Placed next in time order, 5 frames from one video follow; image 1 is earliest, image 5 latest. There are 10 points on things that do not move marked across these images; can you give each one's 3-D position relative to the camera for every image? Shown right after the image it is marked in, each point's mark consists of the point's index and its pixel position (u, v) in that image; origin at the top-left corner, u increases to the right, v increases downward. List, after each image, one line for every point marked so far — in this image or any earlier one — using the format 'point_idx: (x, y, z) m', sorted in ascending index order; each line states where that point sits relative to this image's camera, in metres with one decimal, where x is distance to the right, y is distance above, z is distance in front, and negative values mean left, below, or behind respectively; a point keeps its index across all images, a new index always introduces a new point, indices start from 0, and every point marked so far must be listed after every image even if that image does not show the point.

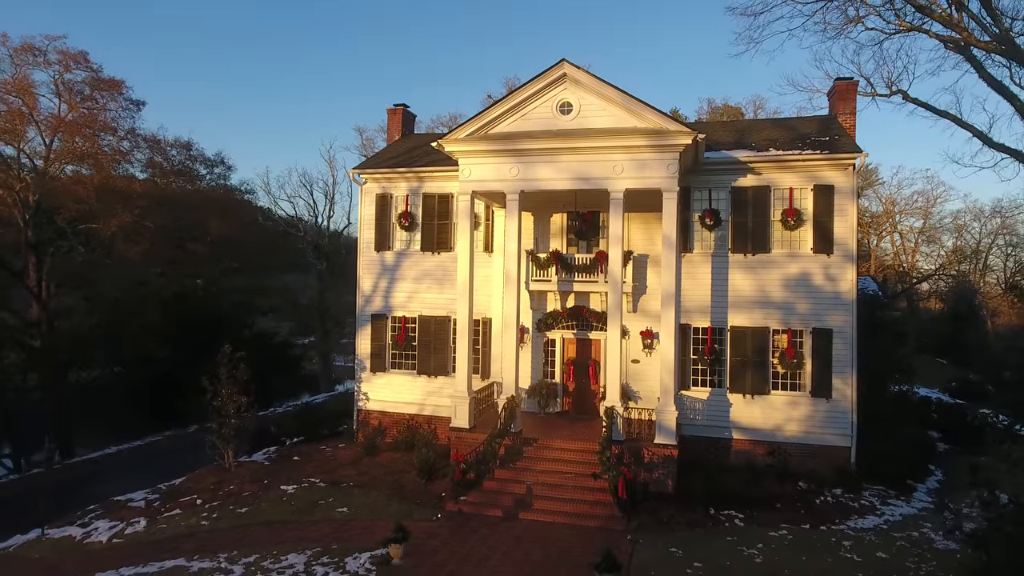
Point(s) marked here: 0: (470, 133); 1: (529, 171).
0: (-0.9, +3.5, +13.6) m
1: (+0.4, +2.6, +13.5) m
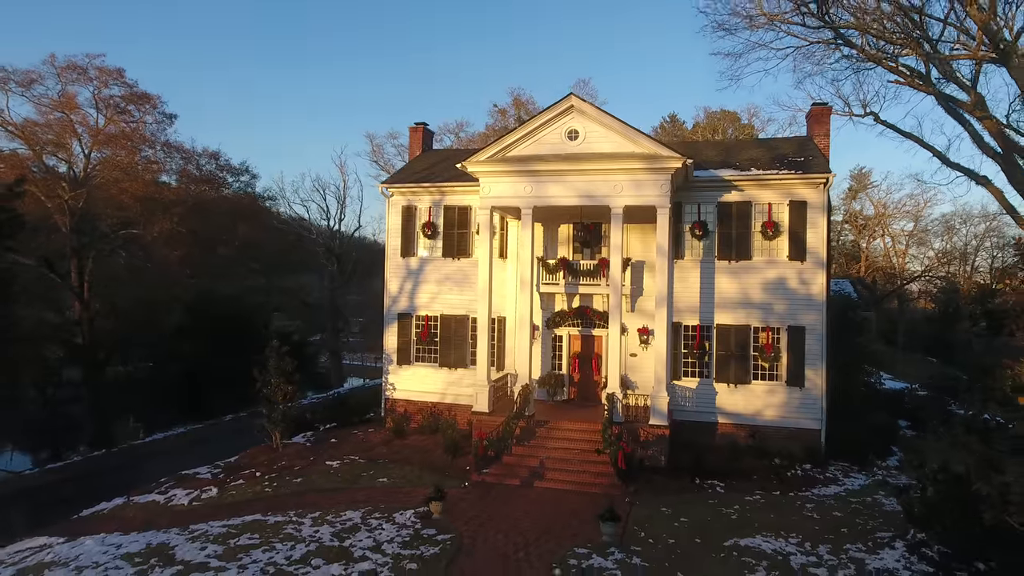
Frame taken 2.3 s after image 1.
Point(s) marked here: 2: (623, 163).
0: (-0.5, +3.4, +15.6) m
1: (+0.8, +2.6, +15.5) m
2: (+2.7, +3.0, +14.7) m
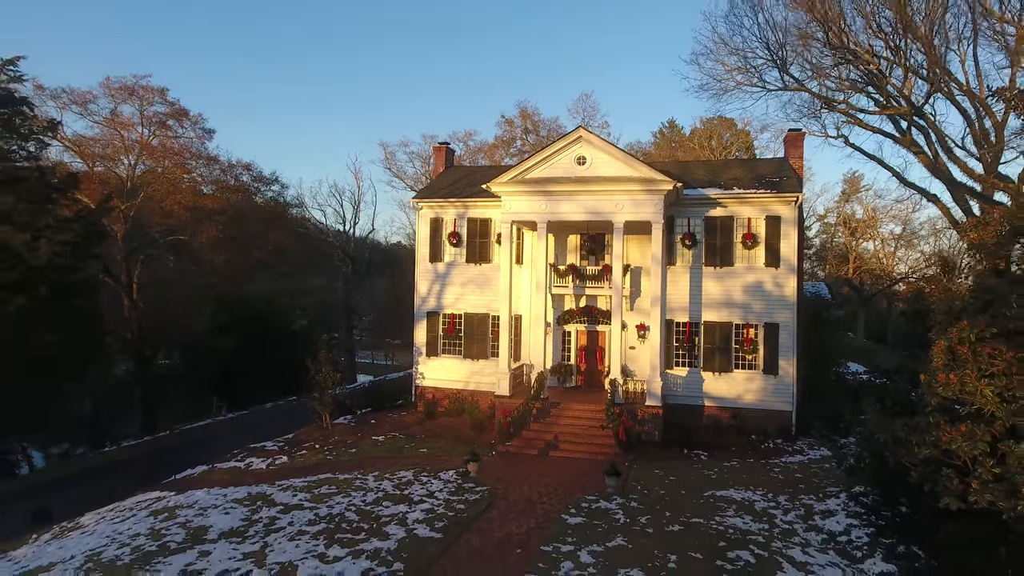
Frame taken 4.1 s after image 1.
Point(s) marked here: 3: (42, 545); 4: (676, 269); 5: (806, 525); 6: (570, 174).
0: (0.0, +3.4, +18.2) m
1: (+1.3, +2.5, +18.2) m
2: (+3.3, +3.0, +17.4) m
3: (-9.1, -5.0, +11.6) m
4: (+5.2, +0.6, +19.0) m
5: (+5.6, -4.5, +11.4) m
6: (+1.8, +3.5, +18.1) m
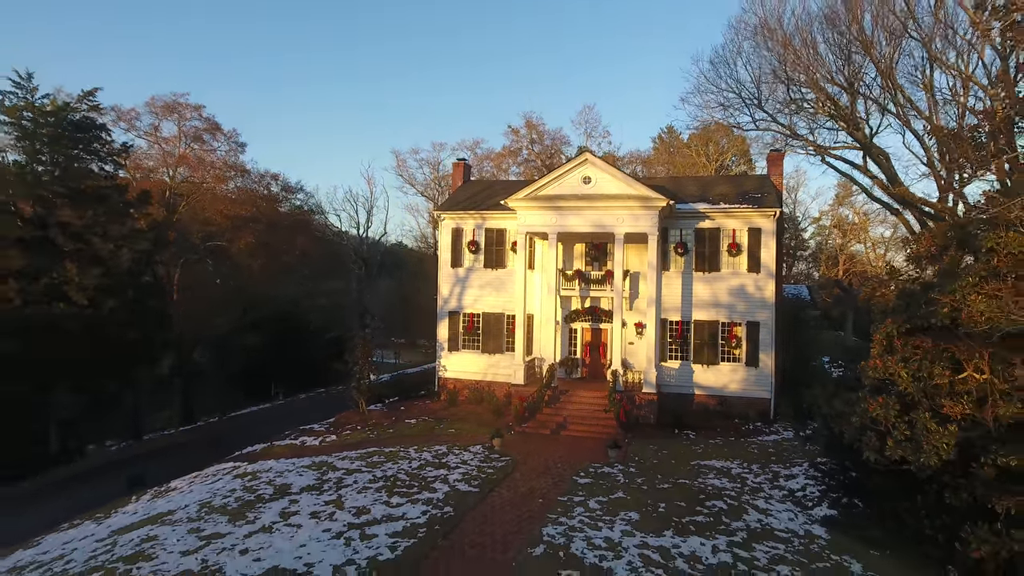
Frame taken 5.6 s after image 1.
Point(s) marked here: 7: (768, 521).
0: (+0.5, +3.3, +20.9) m
1: (+1.8, +2.4, +20.8) m
2: (+3.8, +2.9, +20.0) m
3: (-8.6, -5.1, +14.3) m
4: (+5.7, +0.5, +21.6) m
5: (+6.1, -4.6, +14.1) m
6: (+2.3, +3.4, +20.7) m
7: (+5.1, -4.6, +11.8) m
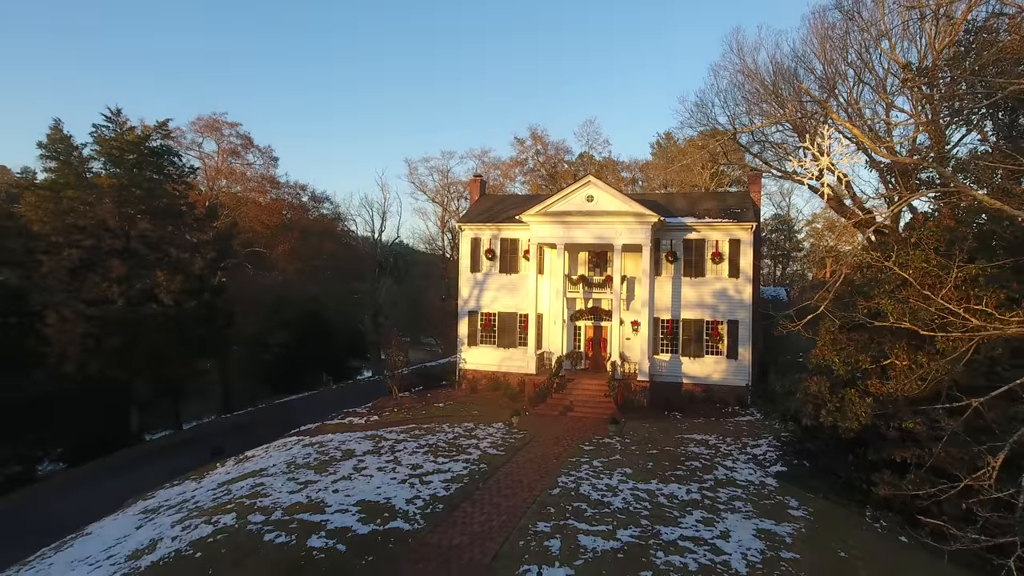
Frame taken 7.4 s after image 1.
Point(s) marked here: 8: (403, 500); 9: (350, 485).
0: (+1.0, +3.1, +24.2) m
1: (+2.3, +2.3, +24.2) m
2: (+4.3, +2.8, +23.4) m
3: (-8.1, -5.2, +17.6) m
4: (+6.2, +0.4, +25.0) m
5: (+6.6, -4.7, +17.4) m
6: (+2.8, +3.2, +24.1) m
7: (+5.6, -4.7, +15.2) m
8: (-2.3, -4.5, +12.8) m
9: (-3.7, -4.5, +13.7) m
